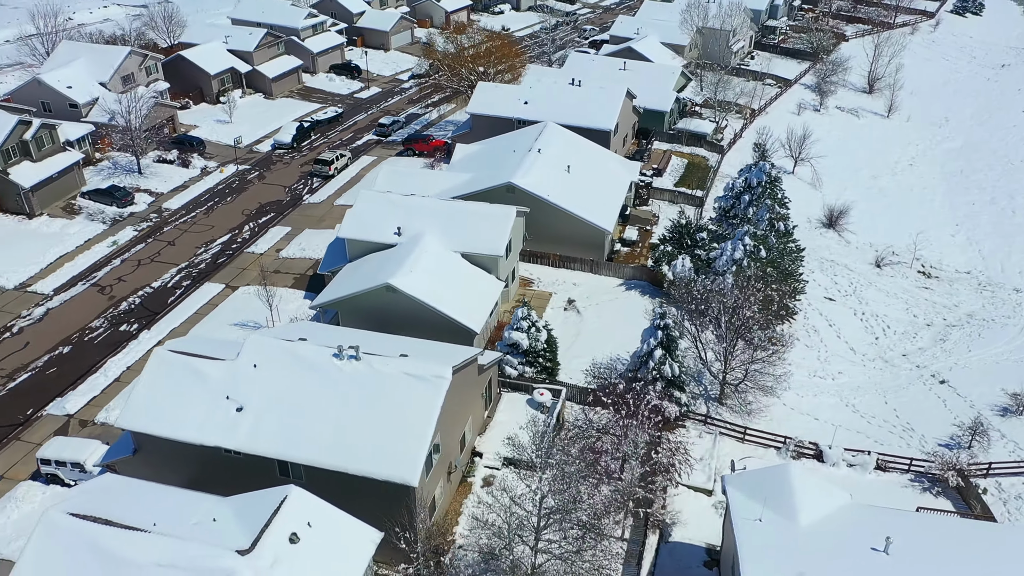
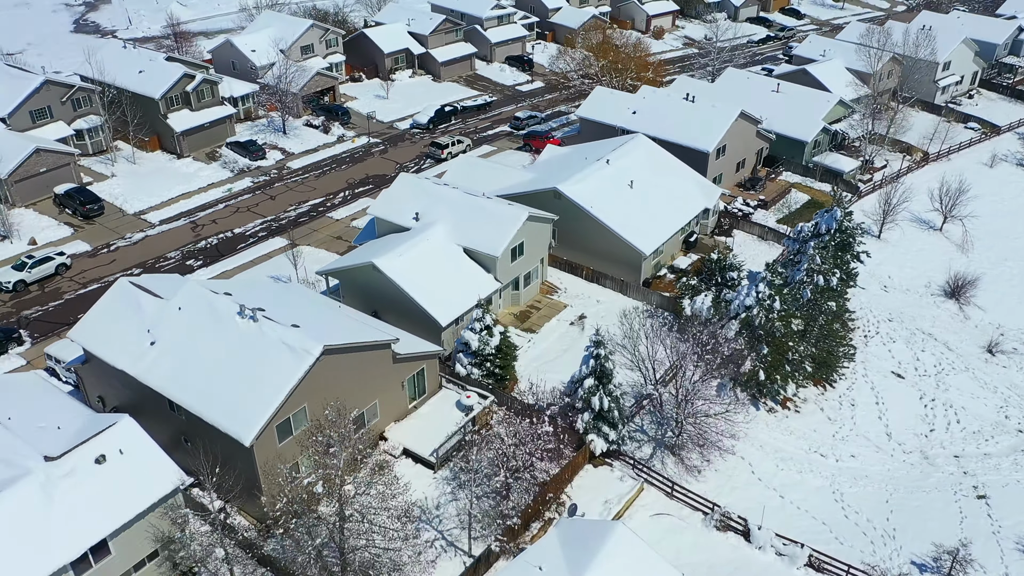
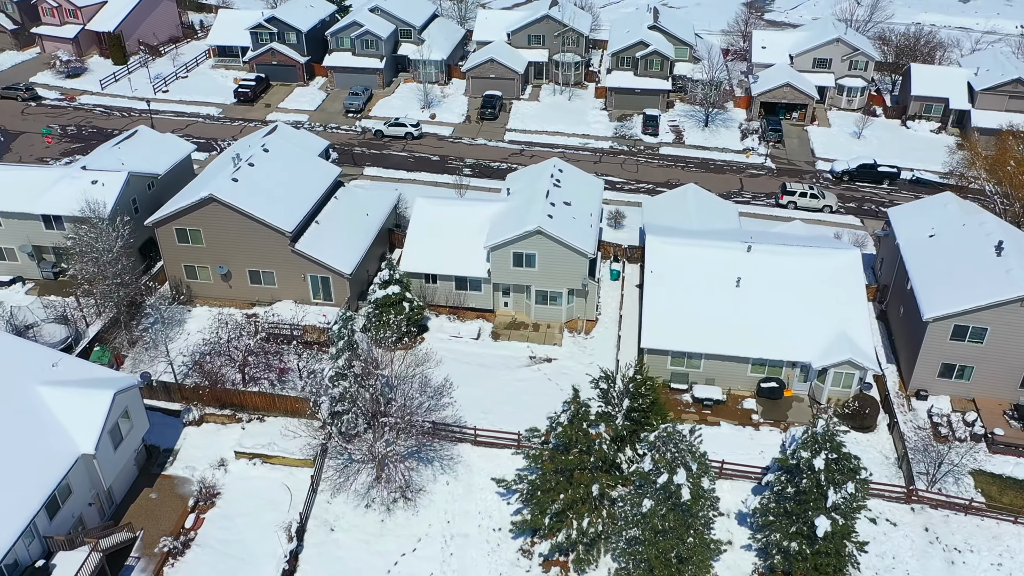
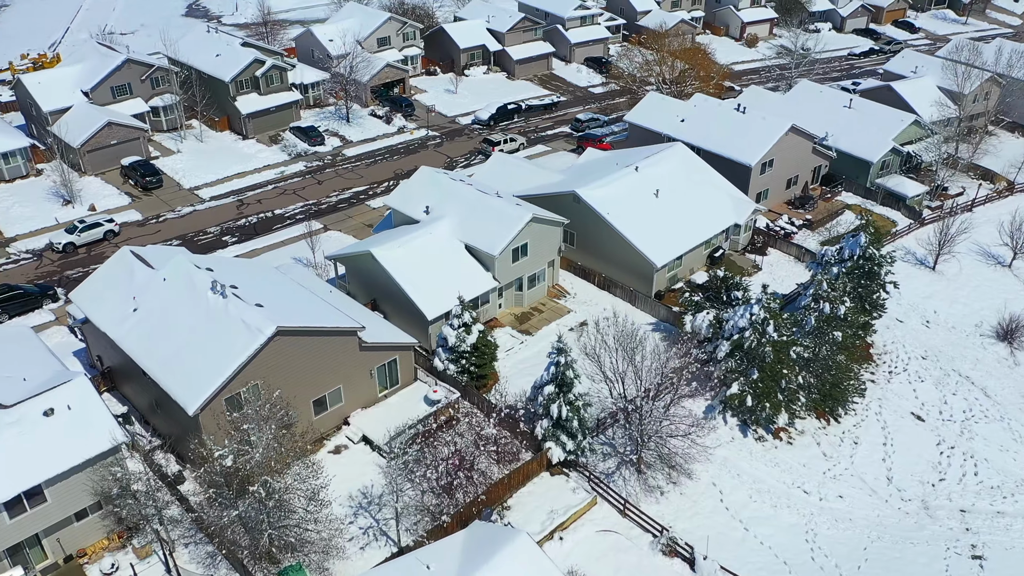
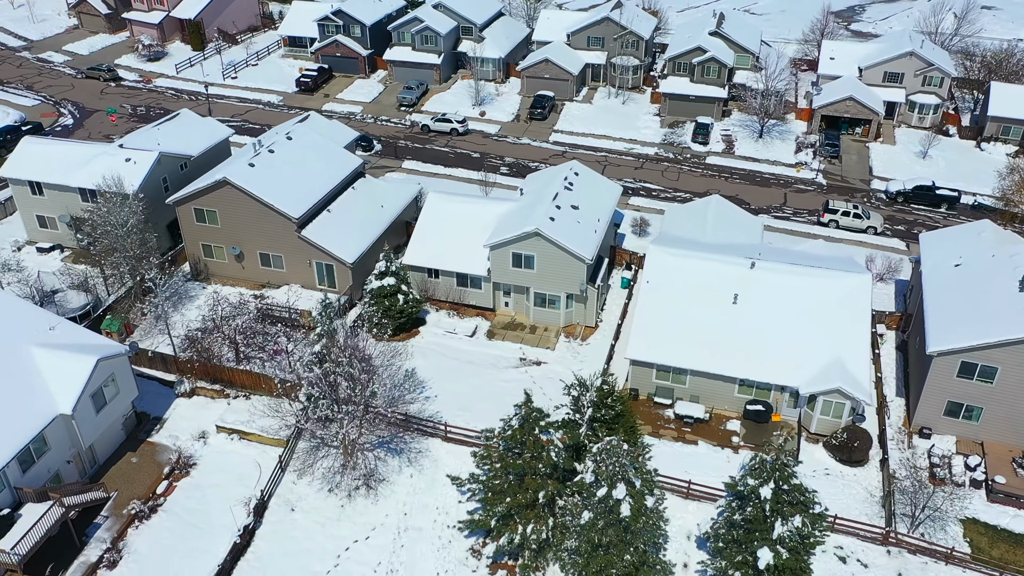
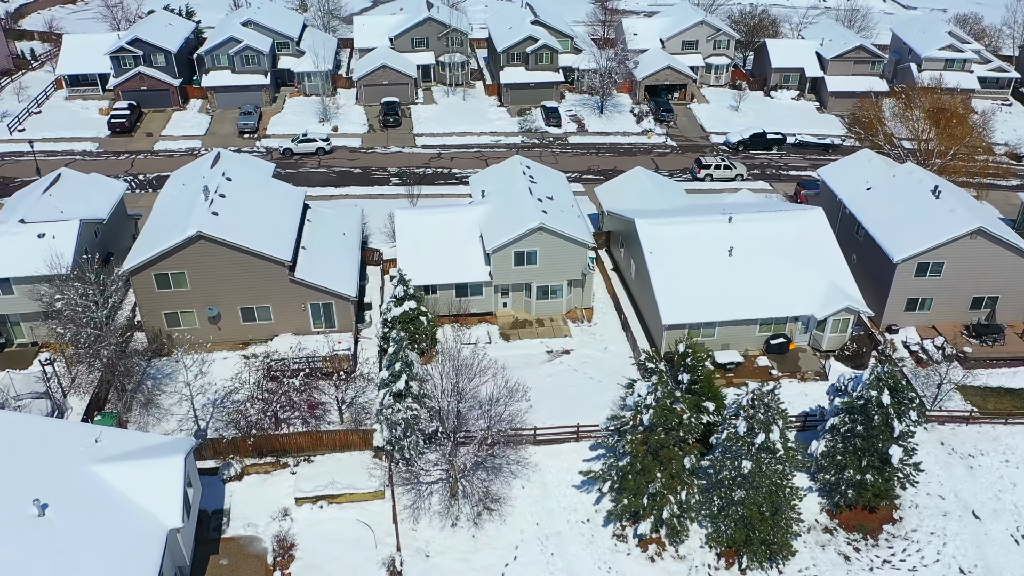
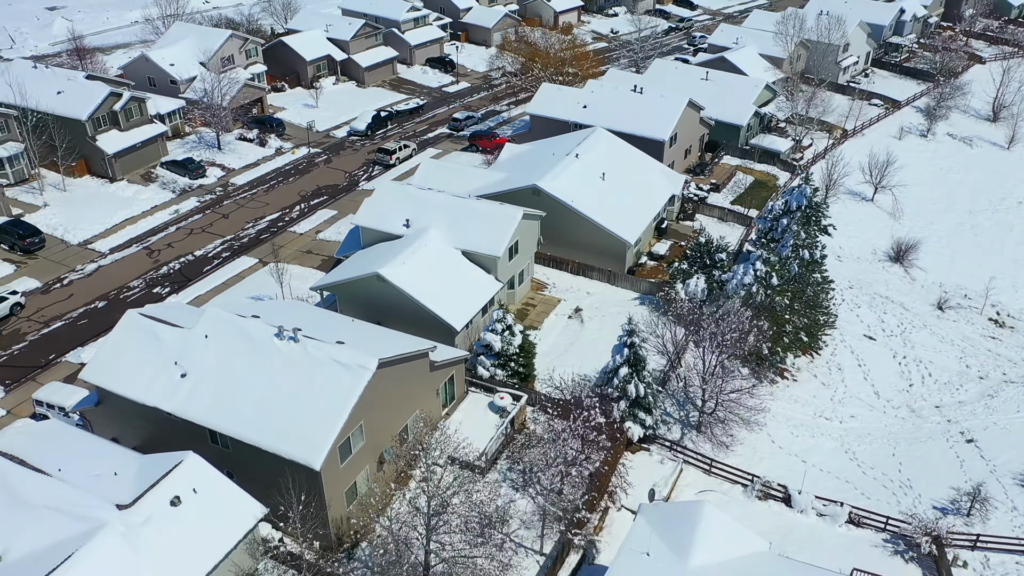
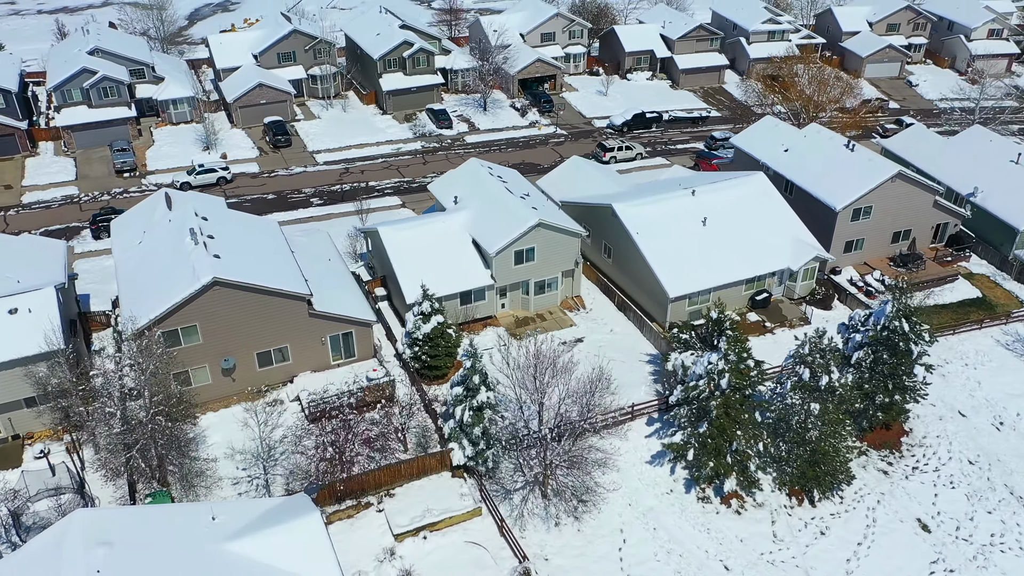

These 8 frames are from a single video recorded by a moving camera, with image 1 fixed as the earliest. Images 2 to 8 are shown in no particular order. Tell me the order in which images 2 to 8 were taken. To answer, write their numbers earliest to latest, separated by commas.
7, 2, 4, 8, 6, 3, 5
